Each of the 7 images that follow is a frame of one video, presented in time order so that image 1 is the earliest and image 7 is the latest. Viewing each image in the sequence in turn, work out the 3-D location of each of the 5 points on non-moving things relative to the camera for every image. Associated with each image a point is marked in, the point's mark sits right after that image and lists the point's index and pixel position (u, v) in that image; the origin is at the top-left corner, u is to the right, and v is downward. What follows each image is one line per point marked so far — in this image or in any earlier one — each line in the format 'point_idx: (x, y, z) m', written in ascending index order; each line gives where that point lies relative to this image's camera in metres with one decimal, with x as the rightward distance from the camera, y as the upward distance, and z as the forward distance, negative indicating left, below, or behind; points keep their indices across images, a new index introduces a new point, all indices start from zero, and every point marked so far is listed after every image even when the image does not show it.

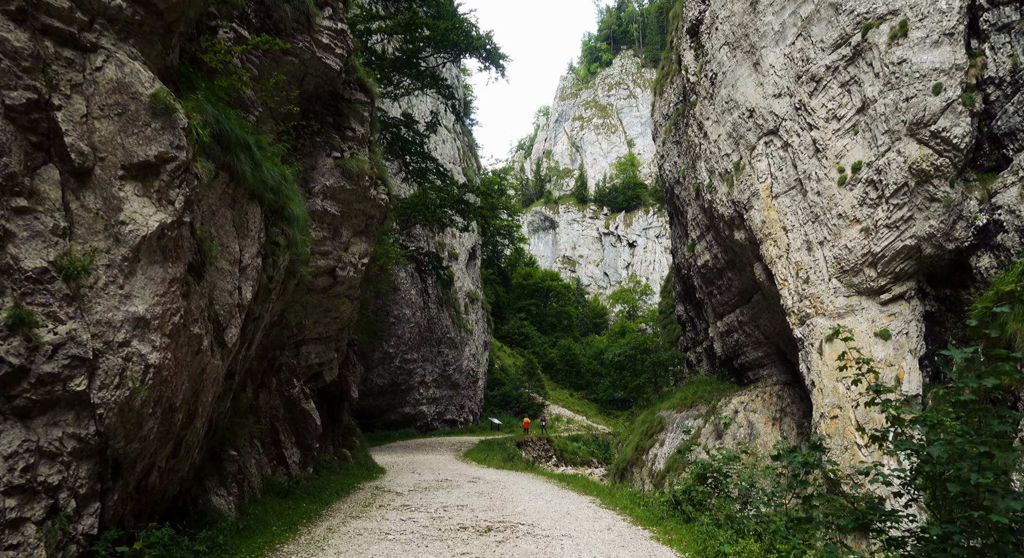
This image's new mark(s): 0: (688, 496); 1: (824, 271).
0: (+2.7, -3.3, +9.0) m
1: (+7.3, +0.1, +14.0) m
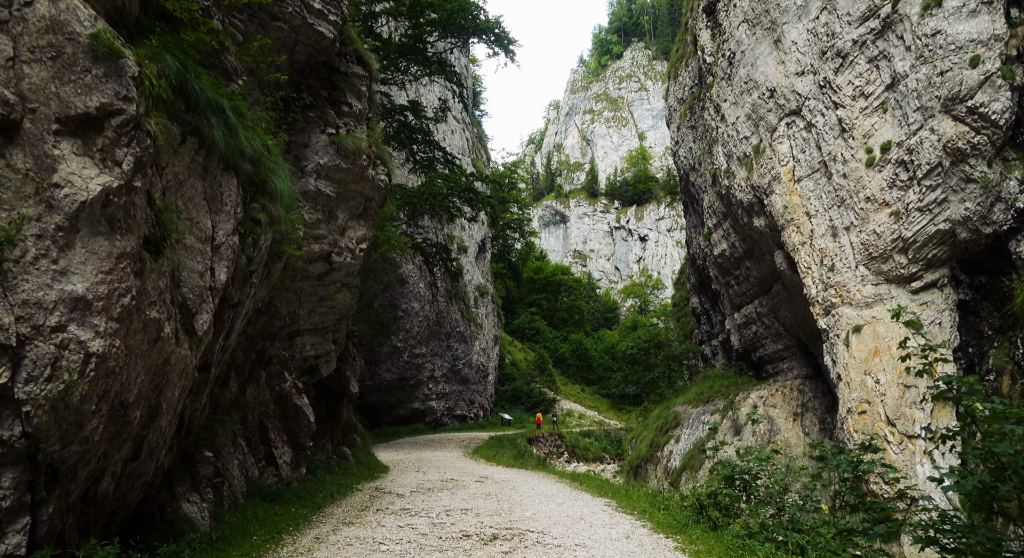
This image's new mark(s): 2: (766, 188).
0: (+2.8, -3.1, +8.2) m
1: (+7.5, +0.4, +13.1) m
2: (+6.9, +2.5, +15.9) m
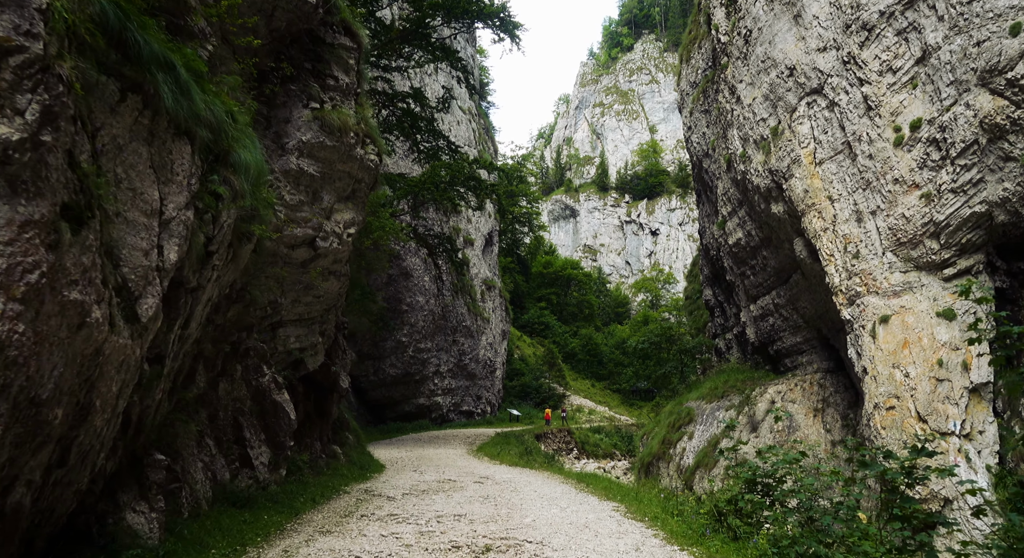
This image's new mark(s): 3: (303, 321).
0: (+2.8, -2.9, +7.4) m
1: (+7.6, +0.7, +12.2) m
2: (+7.0, +2.8, +15.0) m
3: (-3.6, -0.7, +9.9) m
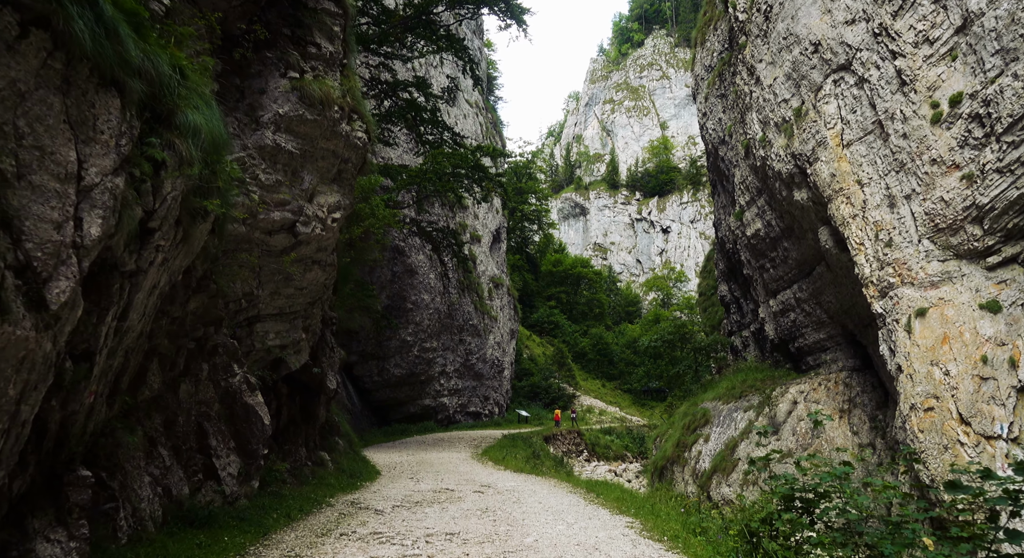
0: (+2.8, -2.7, +6.4) m
1: (+7.6, +0.9, +11.1) m
2: (+7.1, +3.0, +13.9) m
3: (-3.5, -0.6, +9.0) m
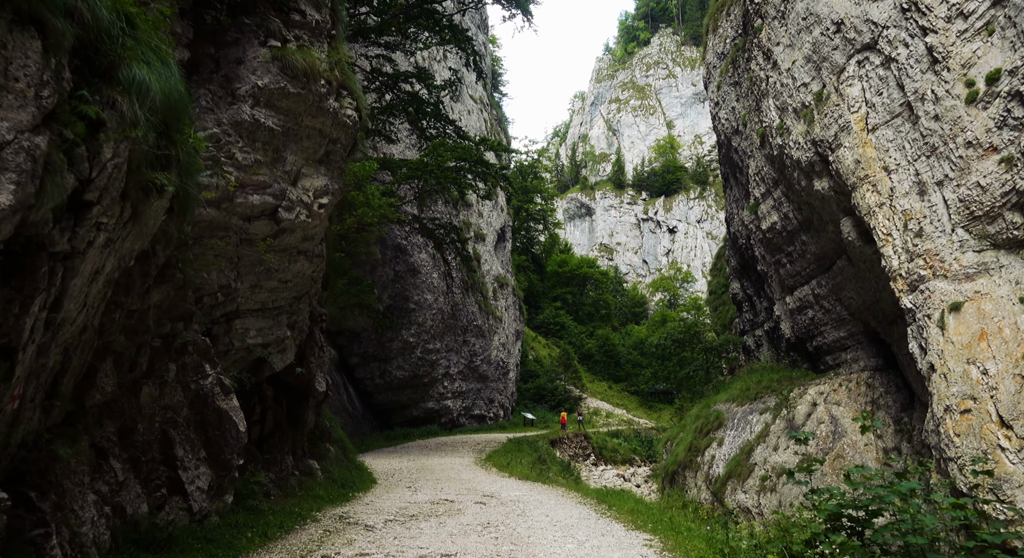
0: (+2.8, -2.5, +5.6) m
1: (+7.7, +1.1, +10.2) m
2: (+7.2, +3.1, +13.1) m
3: (-3.5, -0.5, +8.3) m
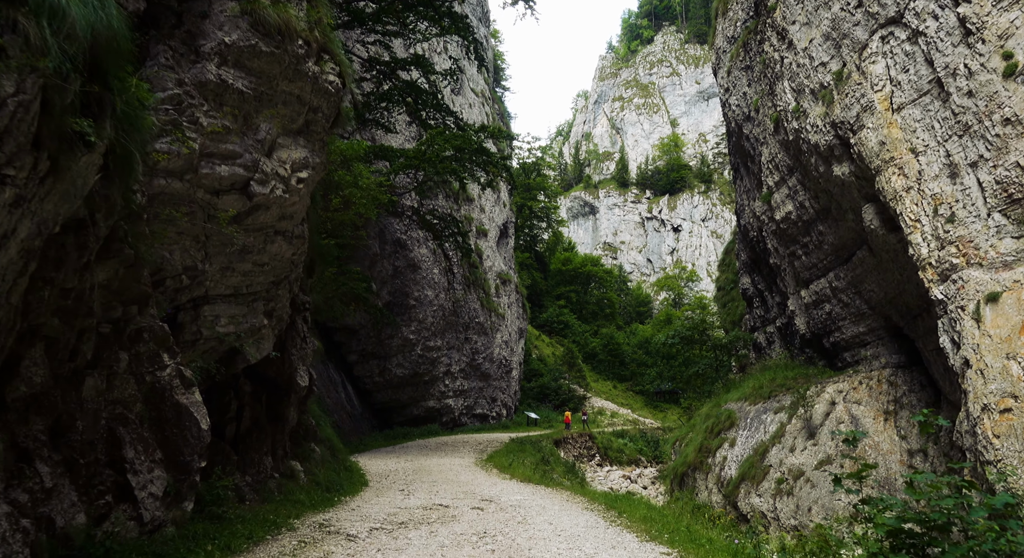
0: (+2.8, -2.3, +4.7) m
1: (+7.7, +1.3, +9.3) m
2: (+7.2, +3.3, +12.2) m
3: (-3.5, -0.2, +7.5) m
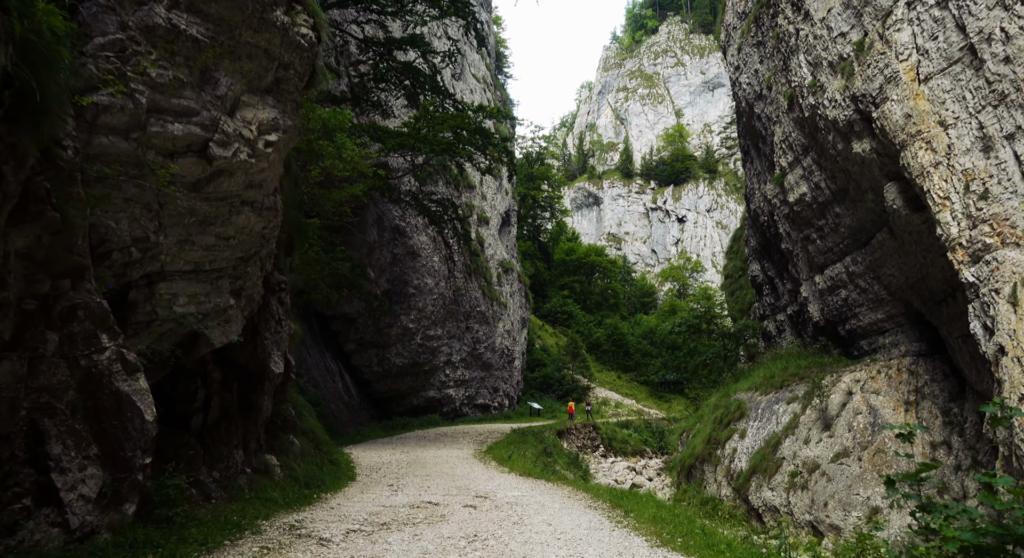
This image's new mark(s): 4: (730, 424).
0: (+2.7, -2.0, +3.9) m
1: (+7.6, +1.6, +8.5) m
2: (+7.2, +3.7, +11.3) m
3: (-3.5, +0.1, +6.7) m
4: (+6.2, -4.1, +16.2) m
